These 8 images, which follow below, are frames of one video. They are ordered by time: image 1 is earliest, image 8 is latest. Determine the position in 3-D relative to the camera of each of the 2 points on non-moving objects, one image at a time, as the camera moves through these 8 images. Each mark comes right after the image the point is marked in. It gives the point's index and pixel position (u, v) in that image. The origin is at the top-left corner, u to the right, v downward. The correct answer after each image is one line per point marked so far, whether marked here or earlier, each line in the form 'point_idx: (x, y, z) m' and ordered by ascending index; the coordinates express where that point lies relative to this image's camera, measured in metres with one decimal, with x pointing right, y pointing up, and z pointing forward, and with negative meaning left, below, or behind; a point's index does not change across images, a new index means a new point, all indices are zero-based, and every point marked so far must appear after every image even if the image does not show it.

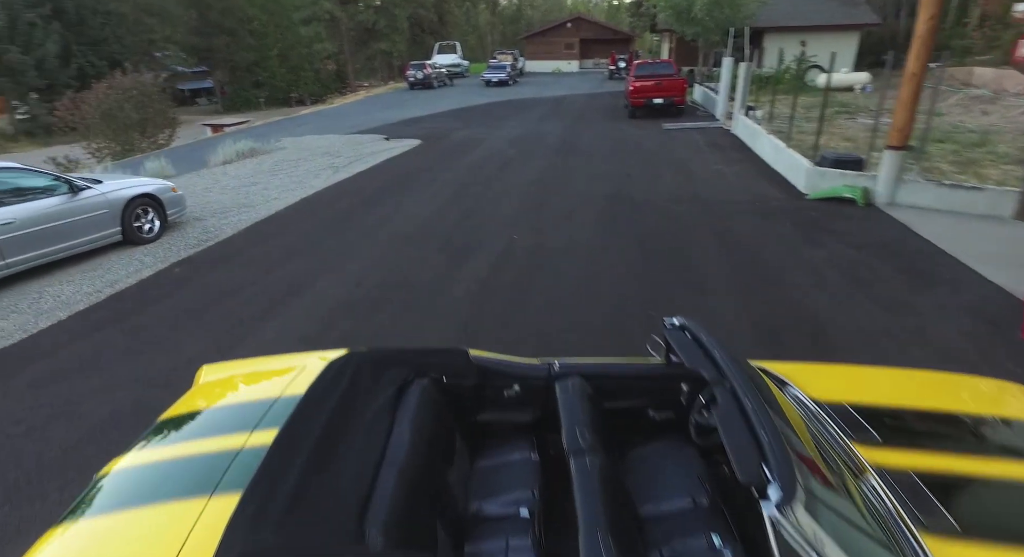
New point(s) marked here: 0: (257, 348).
0: (-1.9, -0.5, +4.3) m
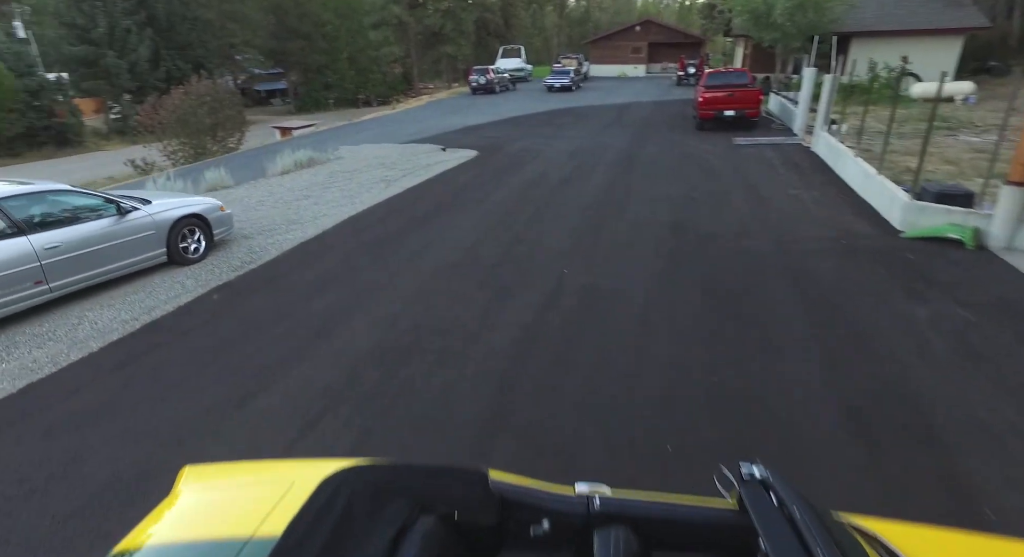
0: (-1.6, -0.8, +4.0) m
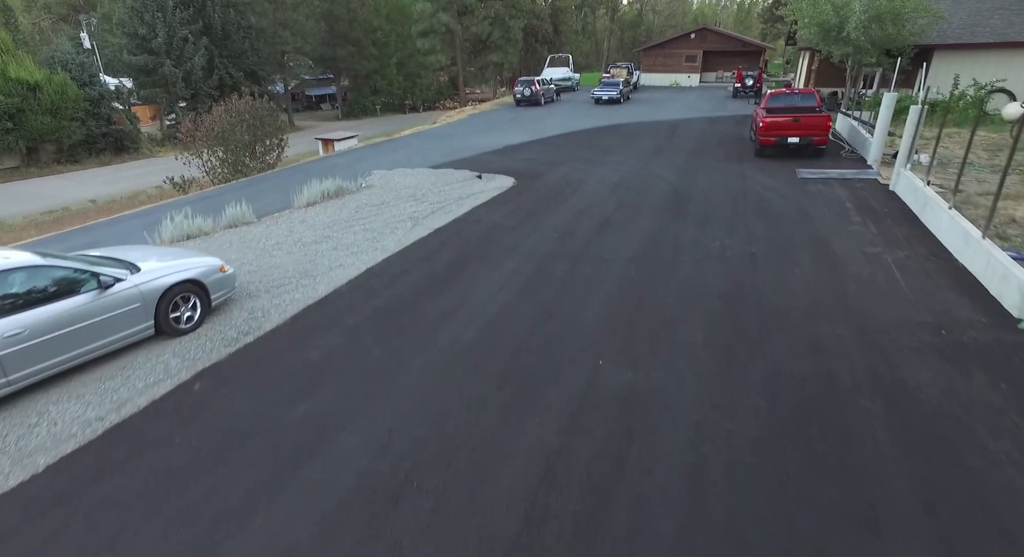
0: (-1.6, -1.6, +3.2) m
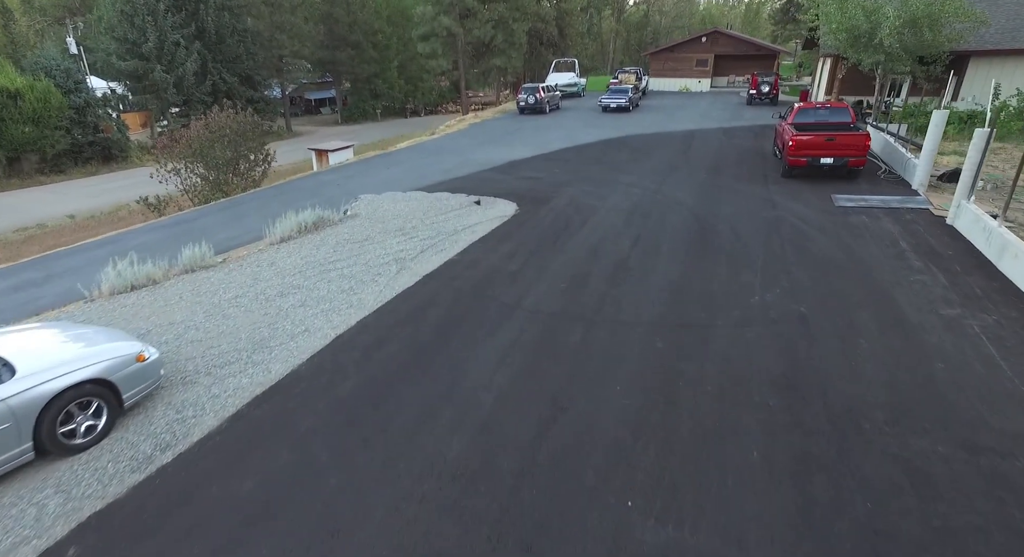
0: (-1.6, -2.4, +1.9) m
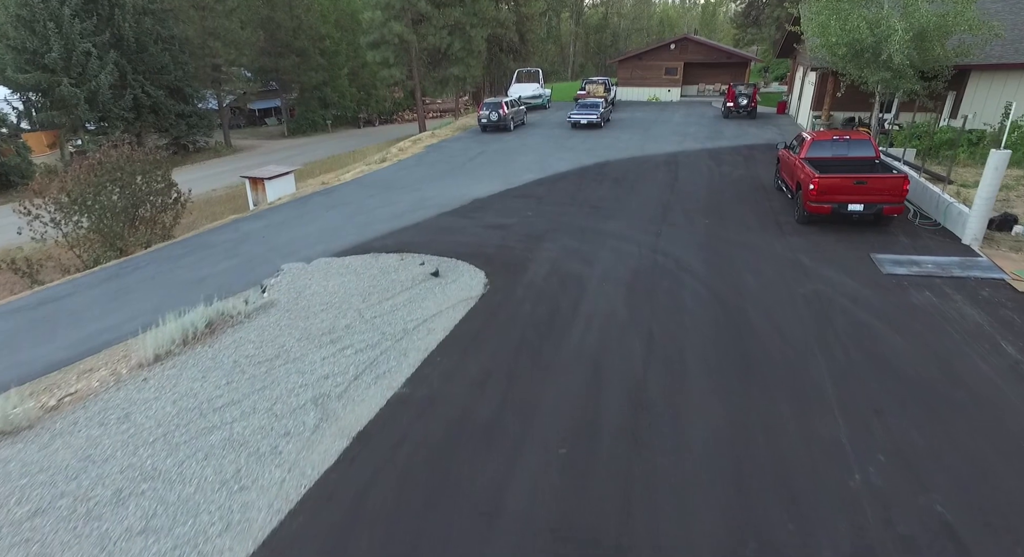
0: (-1.4, -4.0, -0.9) m
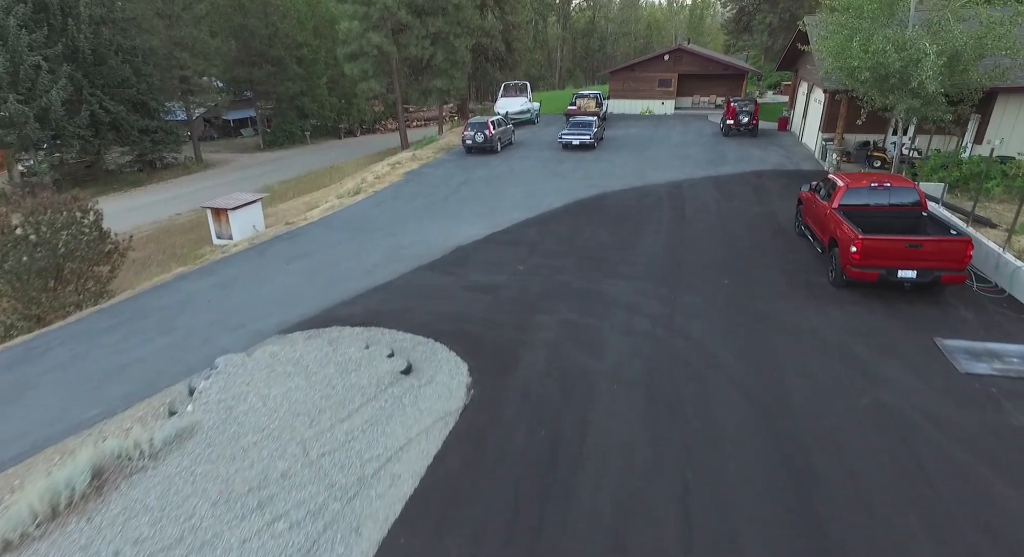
0: (-1.3, -5.4, -2.8) m
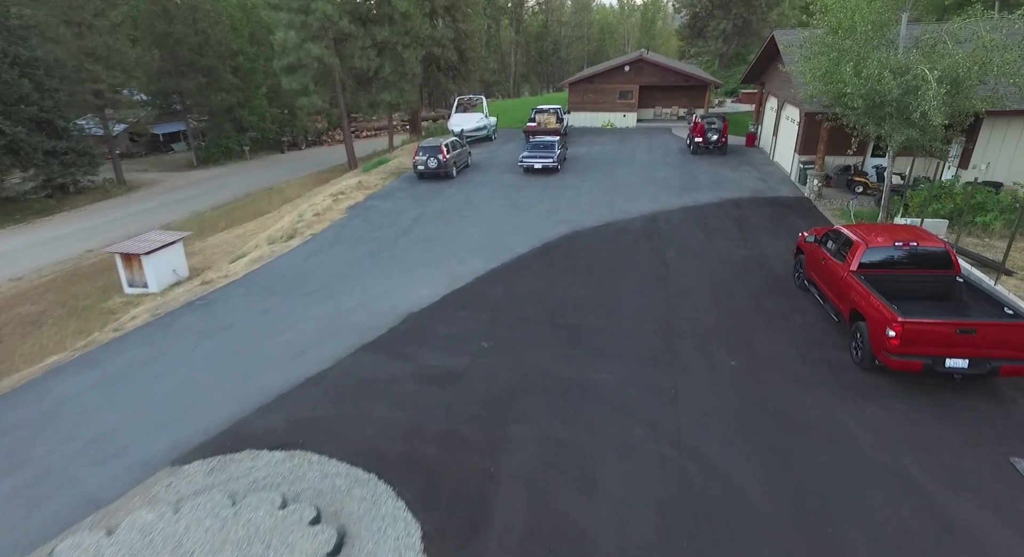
0: (-0.7, -6.8, -5.0) m
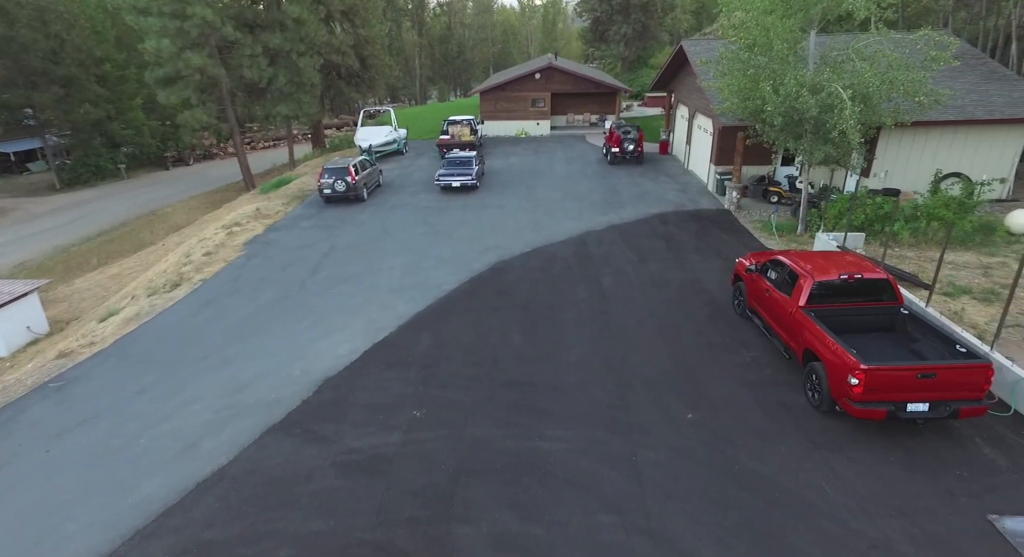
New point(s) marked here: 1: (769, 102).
0: (+0.9, -7.7, -6.1) m
1: (+6.3, +4.3, +13.6) m
